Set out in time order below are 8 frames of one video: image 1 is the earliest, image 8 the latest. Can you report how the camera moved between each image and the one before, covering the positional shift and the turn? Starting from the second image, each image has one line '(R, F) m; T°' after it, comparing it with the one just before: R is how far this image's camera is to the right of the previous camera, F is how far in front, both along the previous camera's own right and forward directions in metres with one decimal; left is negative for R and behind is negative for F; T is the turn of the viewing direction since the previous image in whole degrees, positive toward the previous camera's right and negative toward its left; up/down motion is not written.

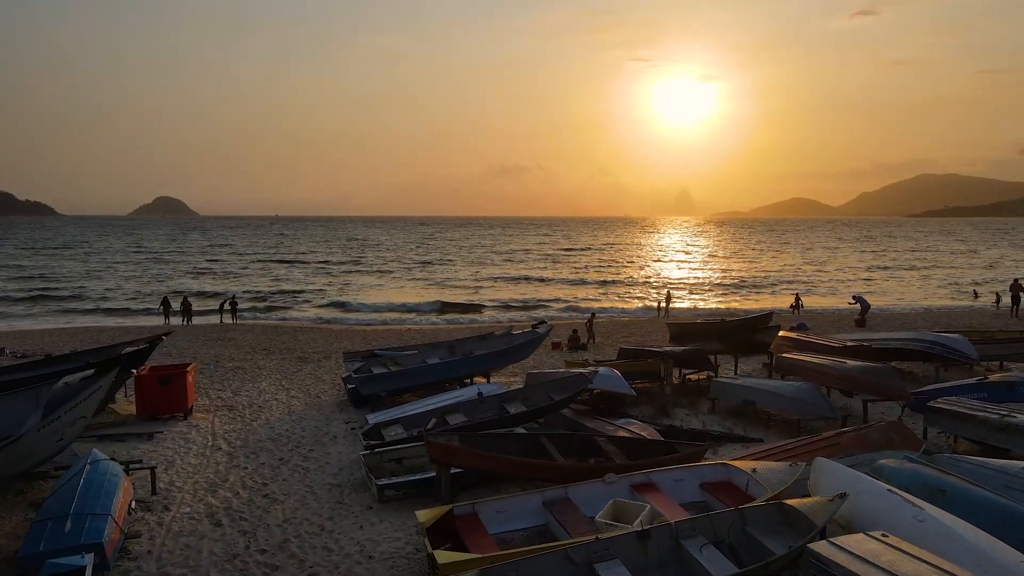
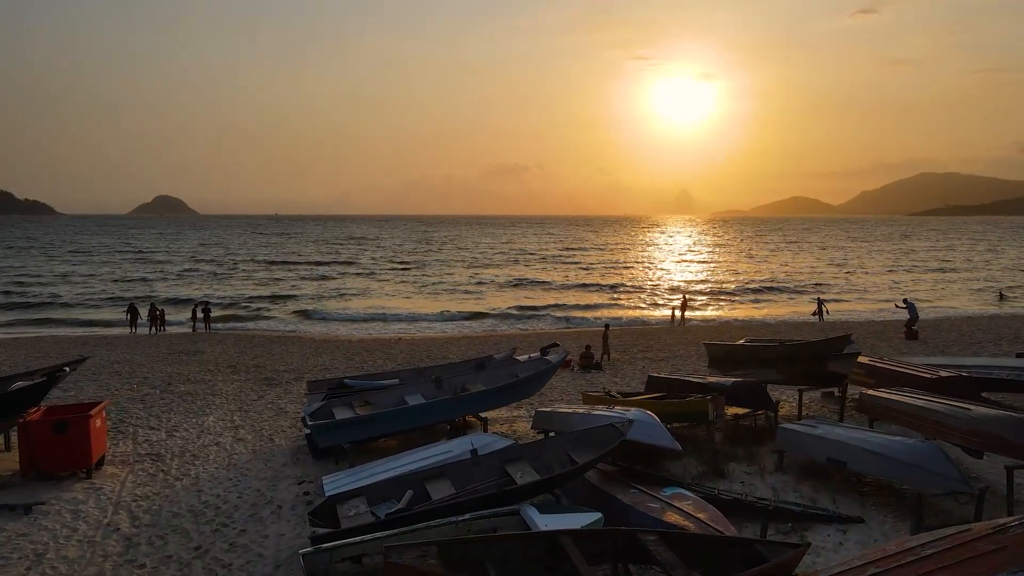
(-0.1, +2.8) m; 0°
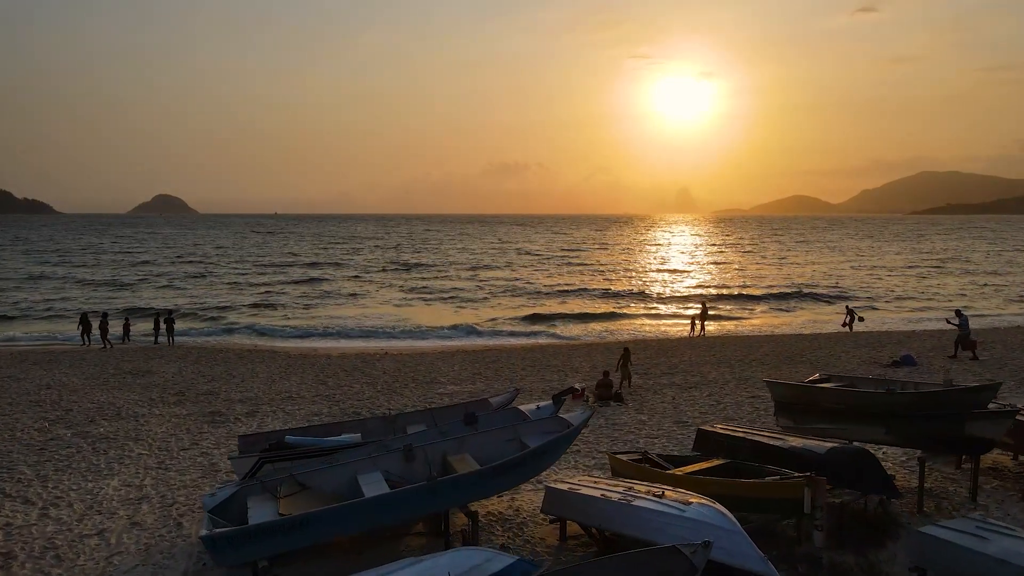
(0.0, +3.1) m; 0°
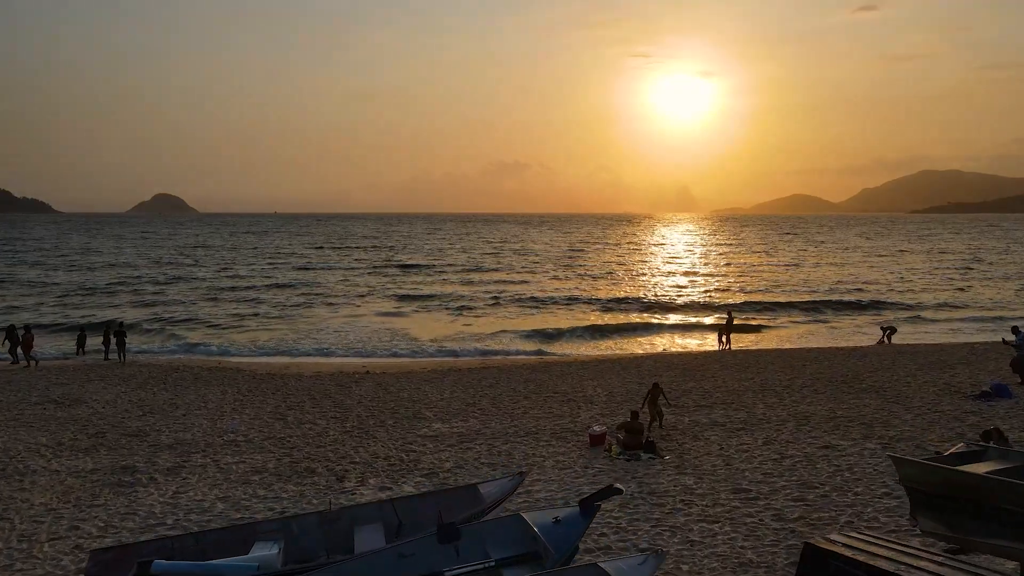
(0.0, +3.2) m; 0°
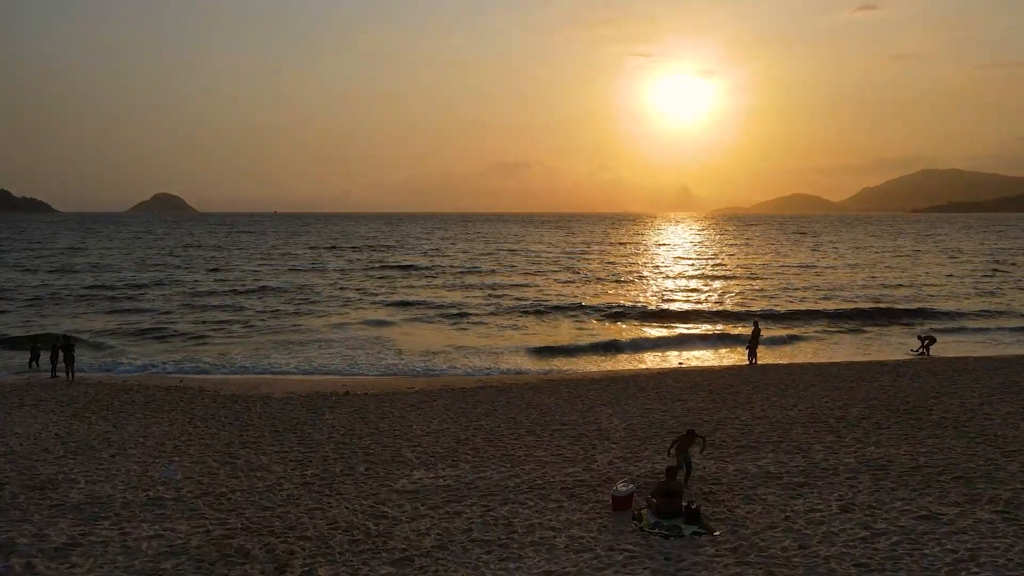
(0.0, +2.6) m; 0°
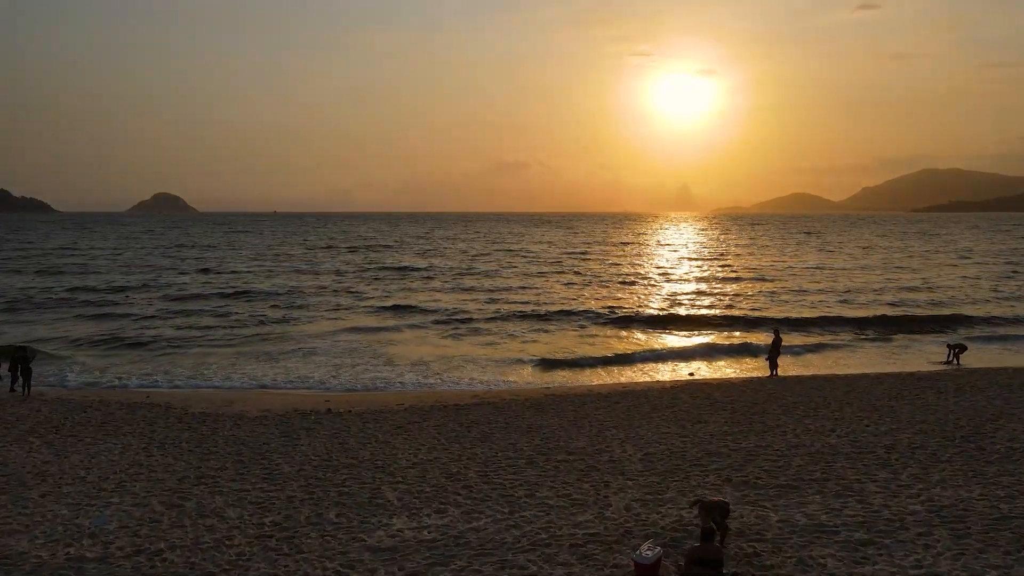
(0.0, +1.8) m; 0°
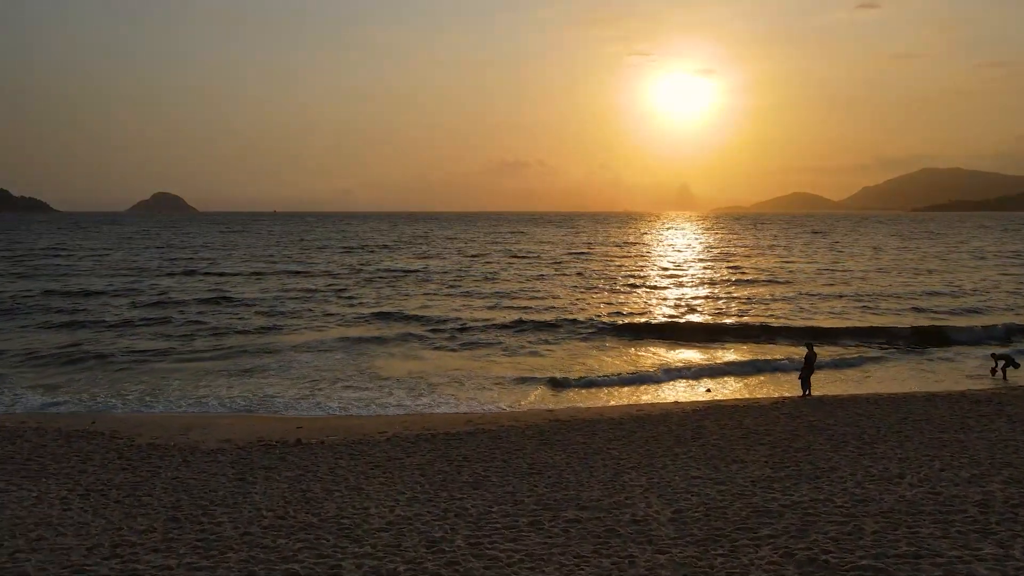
(0.0, +2.3) m; 0°
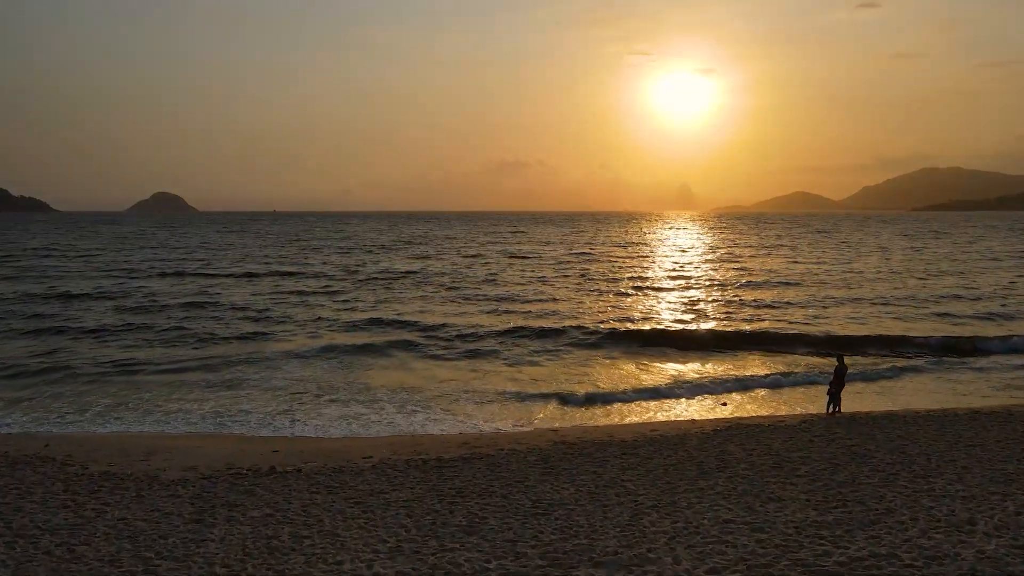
(0.0, +1.6) m; 0°
